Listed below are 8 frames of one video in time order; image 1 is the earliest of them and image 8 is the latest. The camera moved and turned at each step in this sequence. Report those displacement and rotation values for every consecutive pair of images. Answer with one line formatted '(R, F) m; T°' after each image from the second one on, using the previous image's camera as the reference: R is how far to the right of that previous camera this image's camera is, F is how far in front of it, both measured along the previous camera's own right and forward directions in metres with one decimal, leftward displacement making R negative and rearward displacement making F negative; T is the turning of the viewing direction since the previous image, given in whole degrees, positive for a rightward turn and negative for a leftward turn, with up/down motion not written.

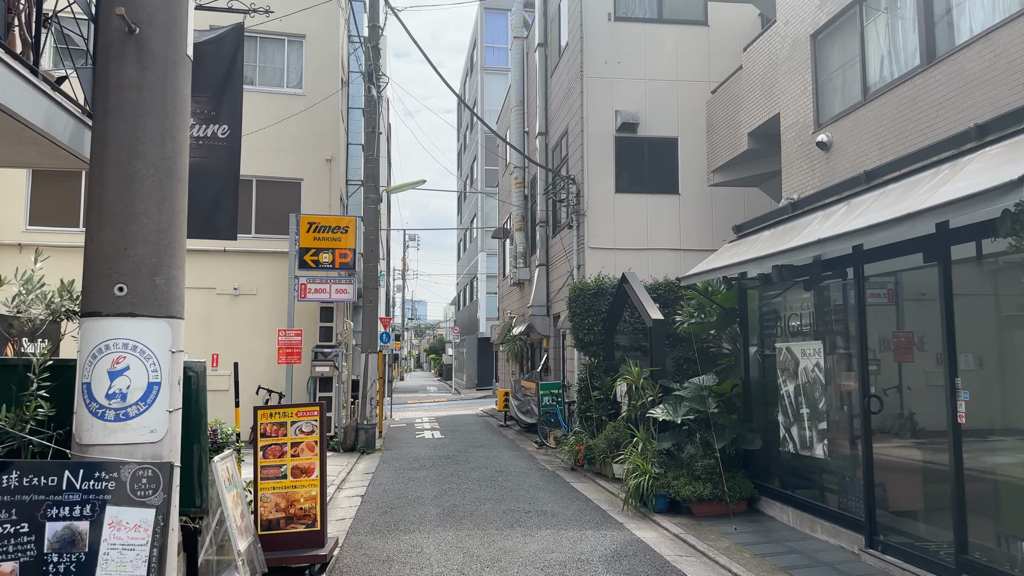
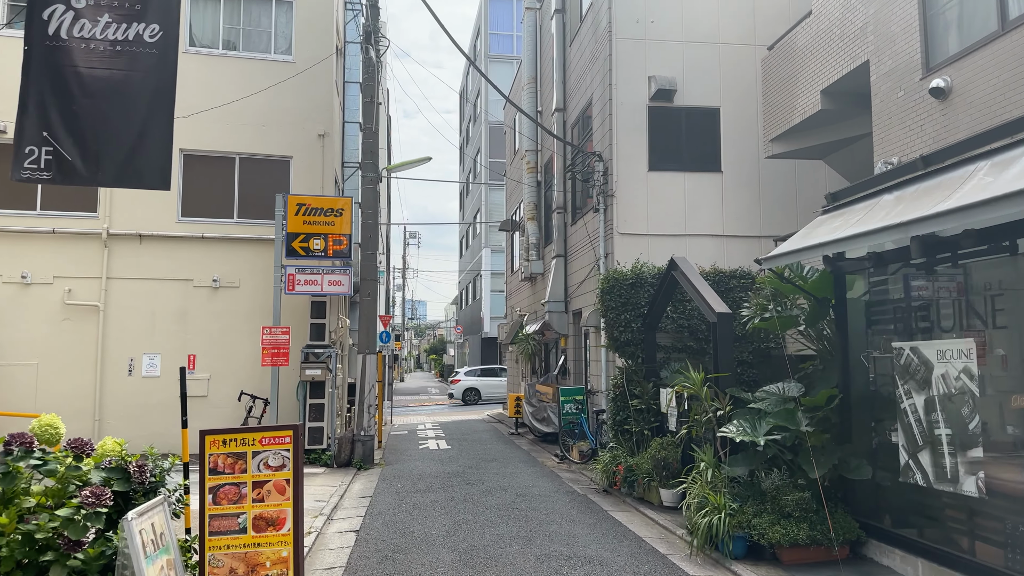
(-0.3, +1.8) m; 0°
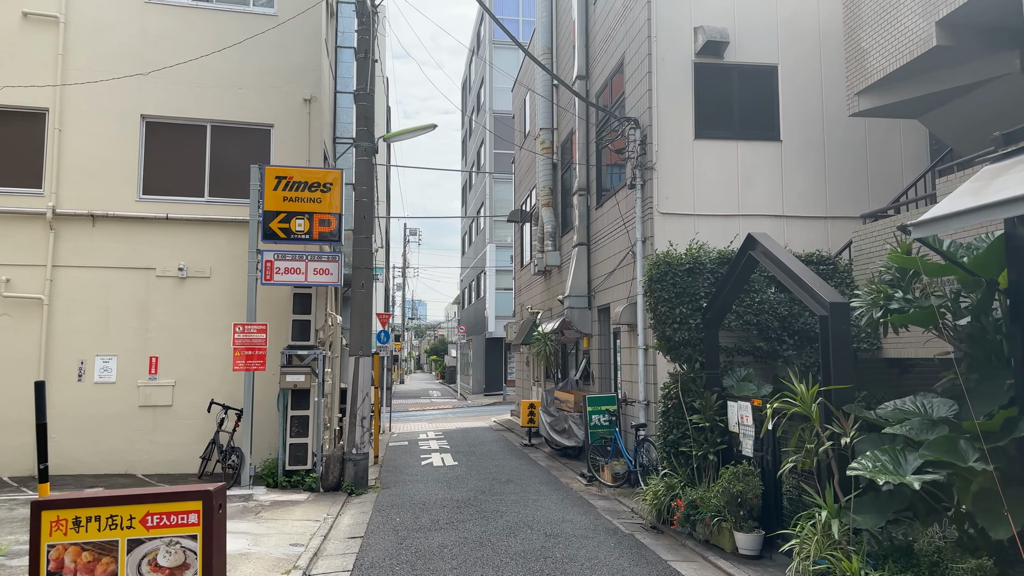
(-0.3, +2.0) m; 0°
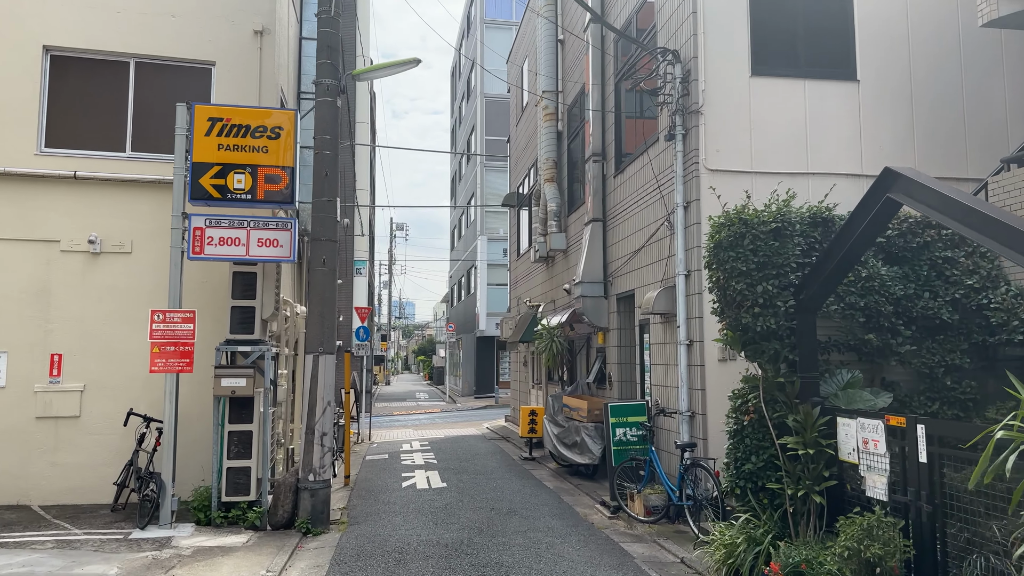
(-0.2, +2.3) m; +1°
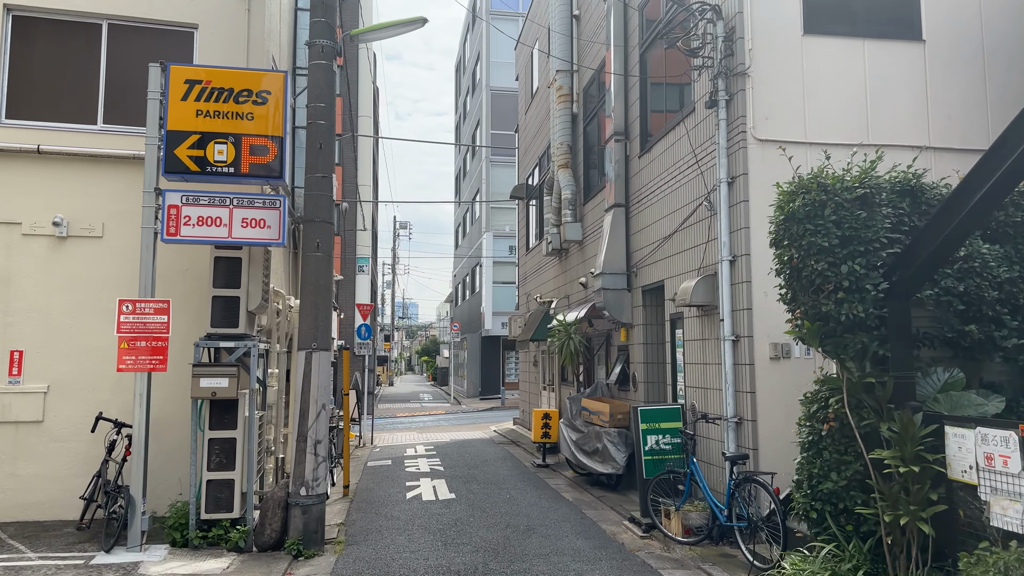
(-0.2, +1.0) m; 0°
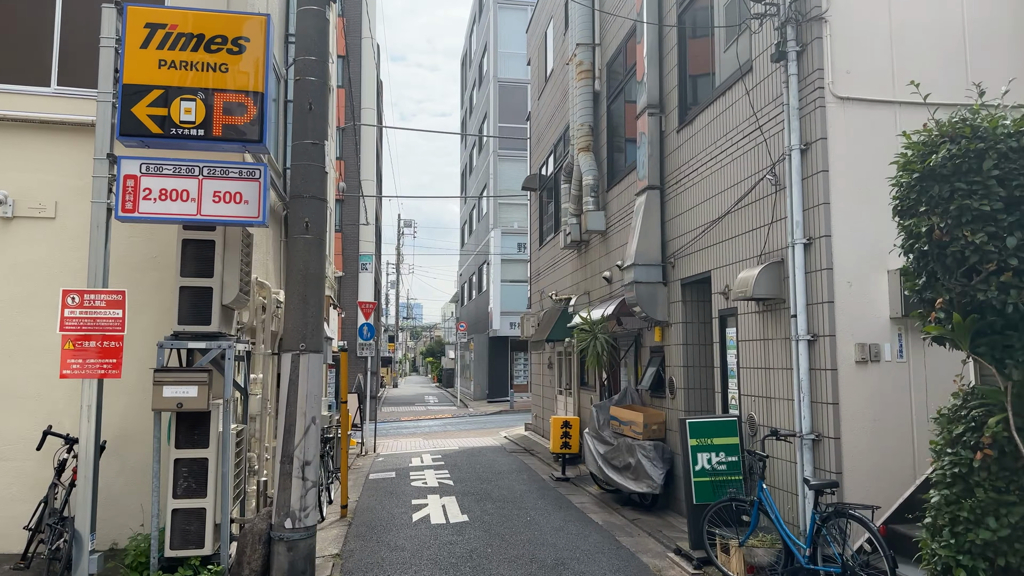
(-0.2, +1.2) m; 0°
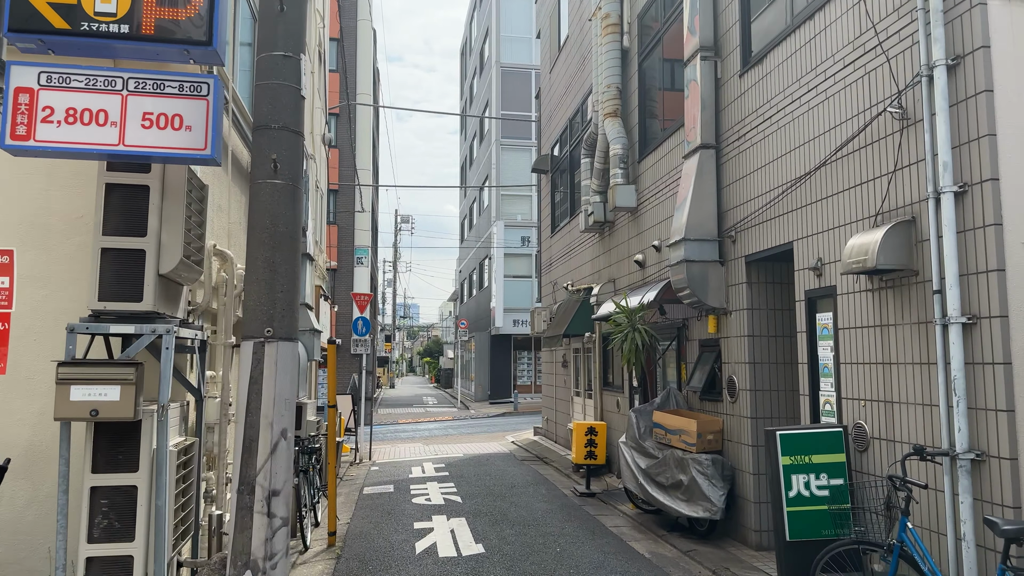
(-0.3, +1.6) m; 0°
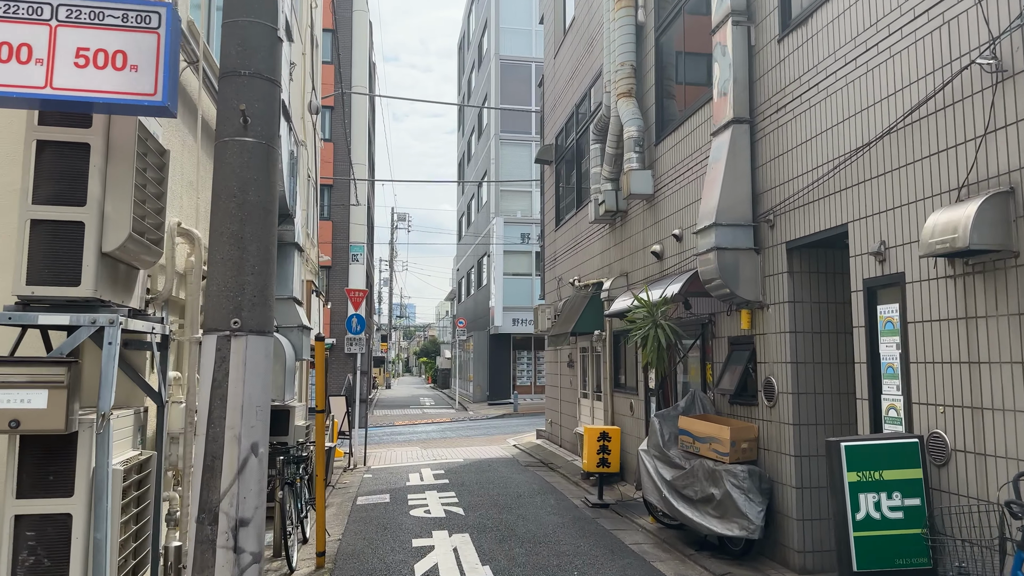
(-0.1, +0.8) m; 0°
